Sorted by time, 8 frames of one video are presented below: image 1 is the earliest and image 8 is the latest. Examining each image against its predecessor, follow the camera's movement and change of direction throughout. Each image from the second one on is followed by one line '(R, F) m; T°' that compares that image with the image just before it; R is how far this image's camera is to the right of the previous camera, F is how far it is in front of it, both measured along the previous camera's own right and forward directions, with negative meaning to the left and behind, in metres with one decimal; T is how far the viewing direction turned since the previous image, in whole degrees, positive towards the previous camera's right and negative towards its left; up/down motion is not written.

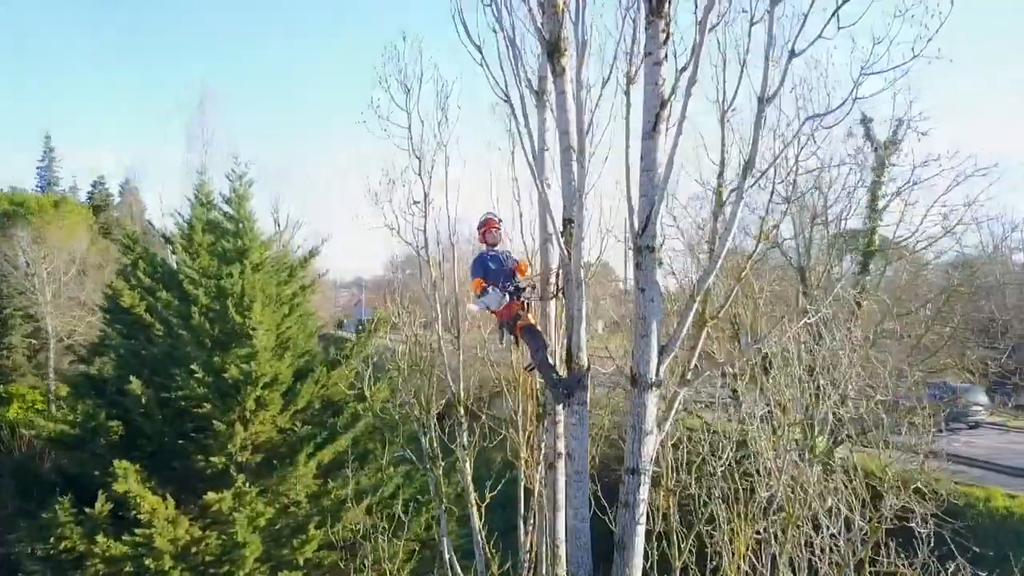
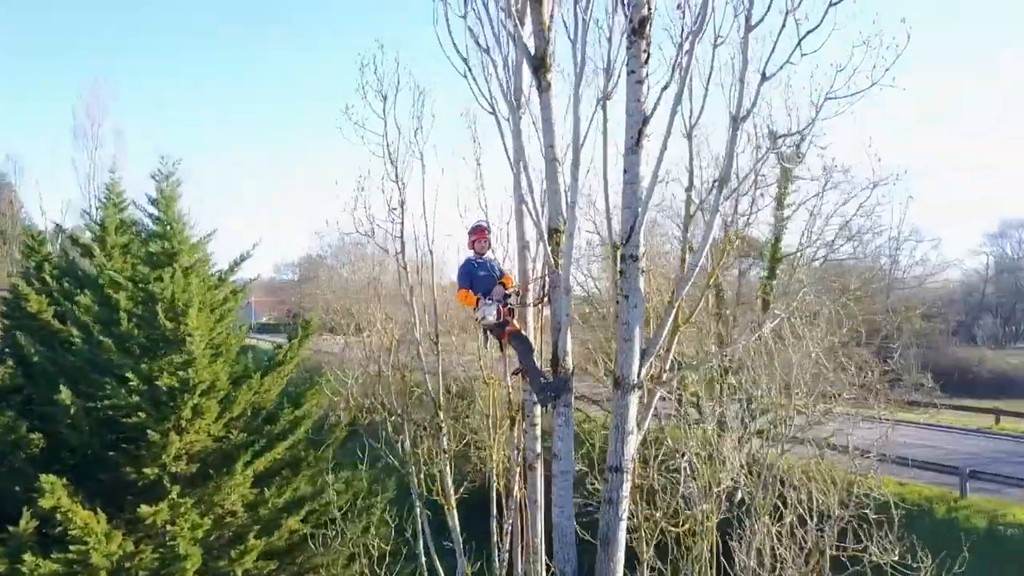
(-0.4, -0.1) m; +8°
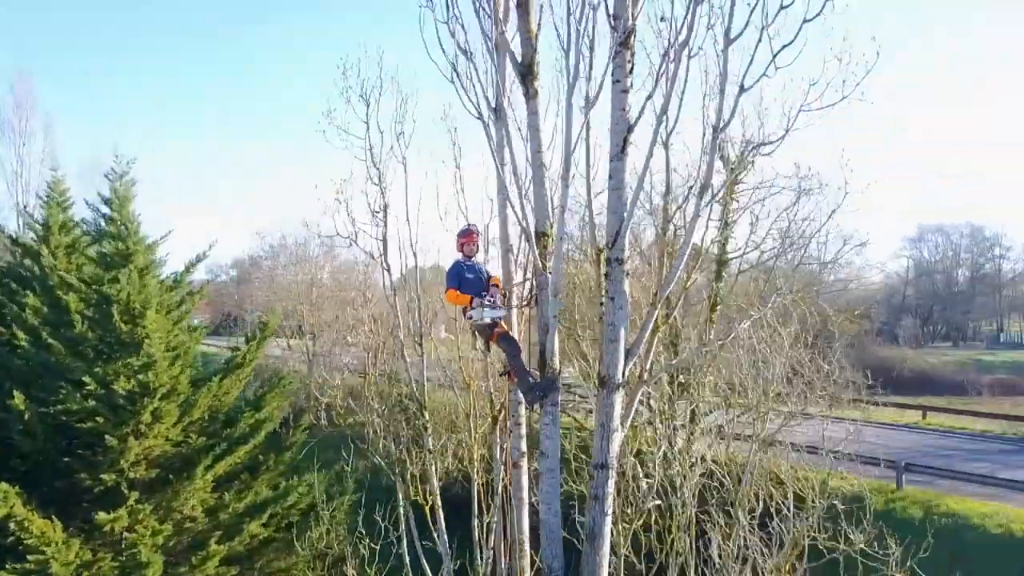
(-0.3, -0.1) m; +5°
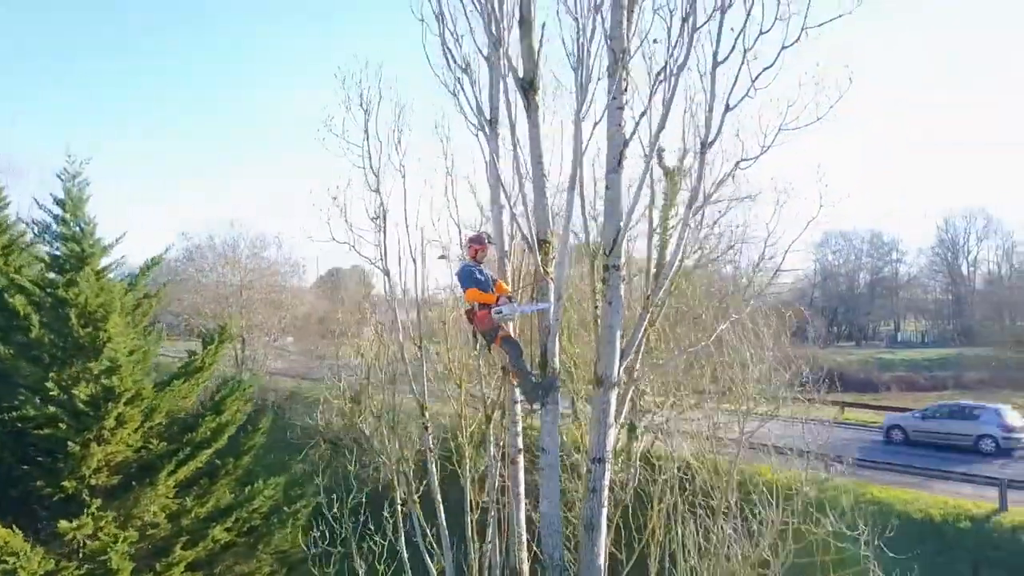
(-0.4, -0.2) m; +6°
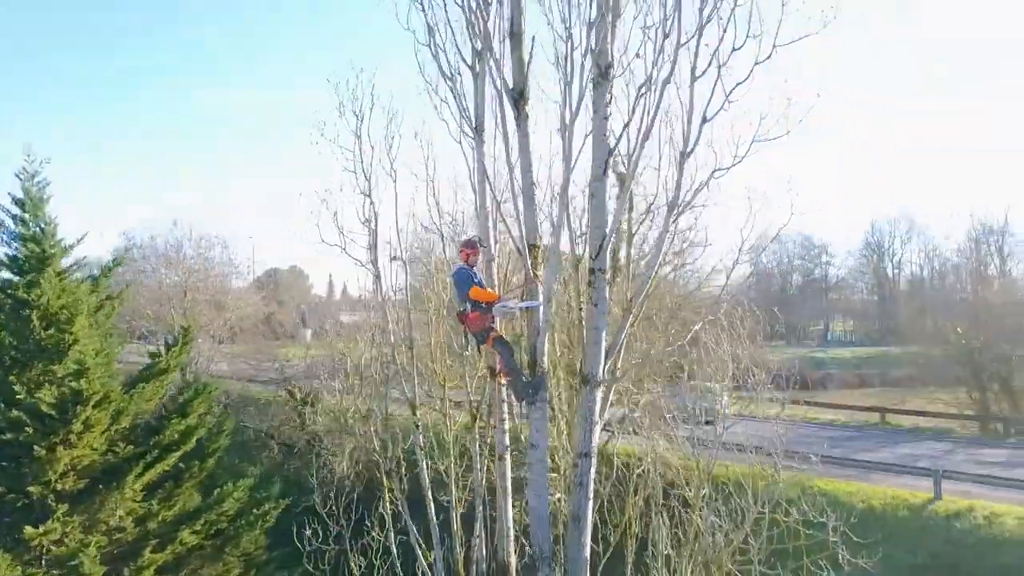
(-0.3, -0.1) m; +4°
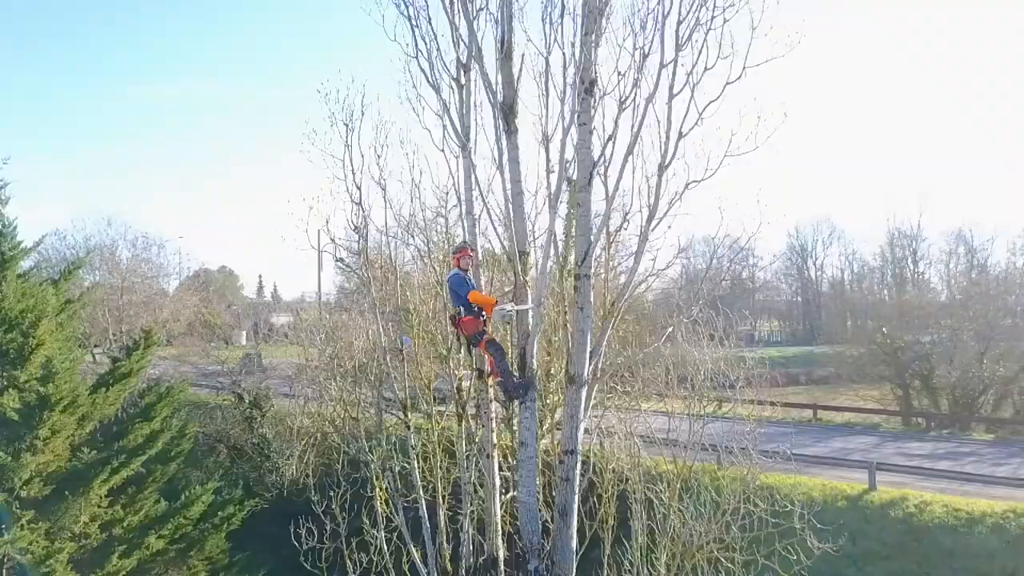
(-0.3, -0.2) m; +5°
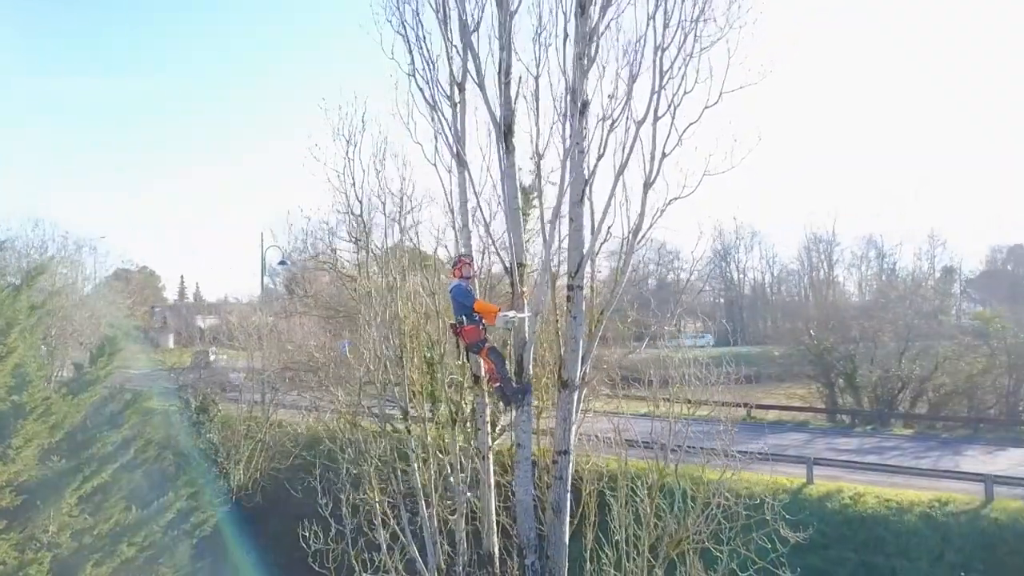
(-0.4, -0.2) m; +5°
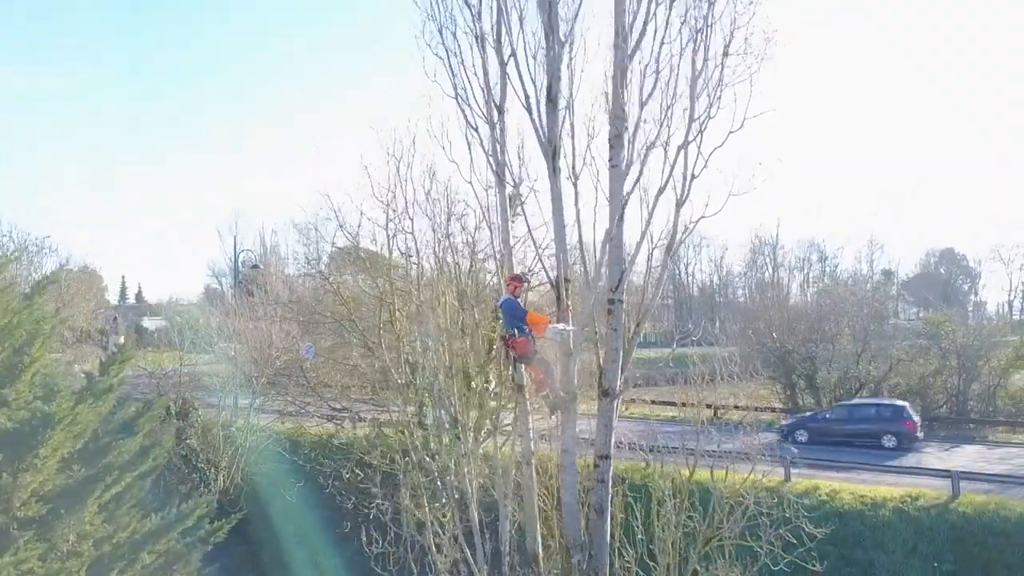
(-0.6, -0.2) m; +4°
